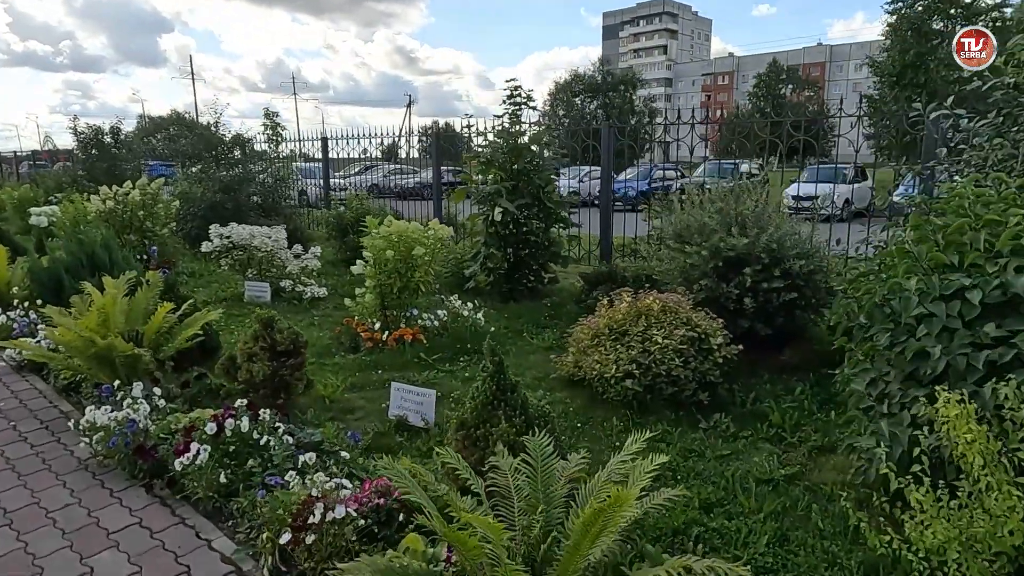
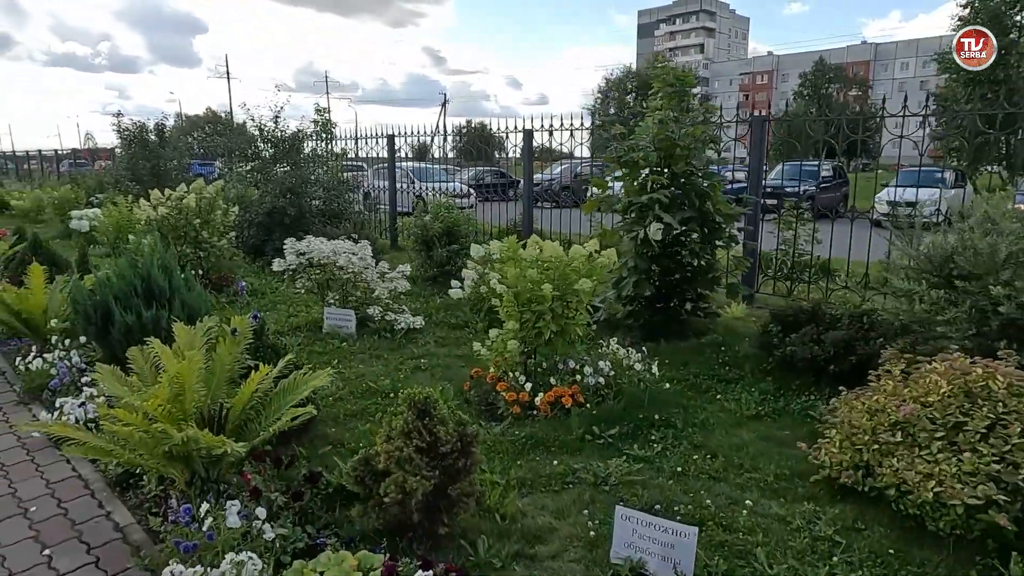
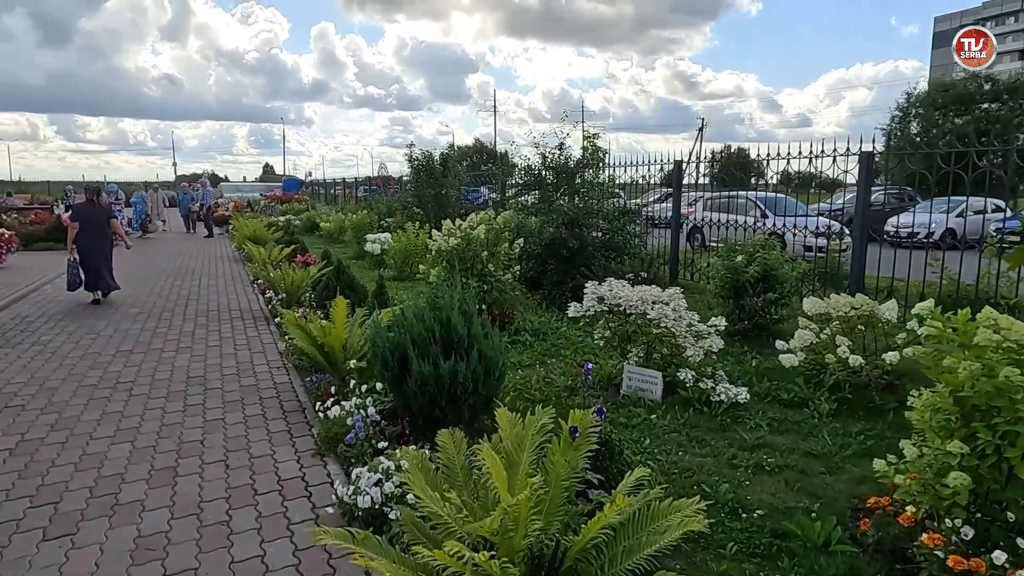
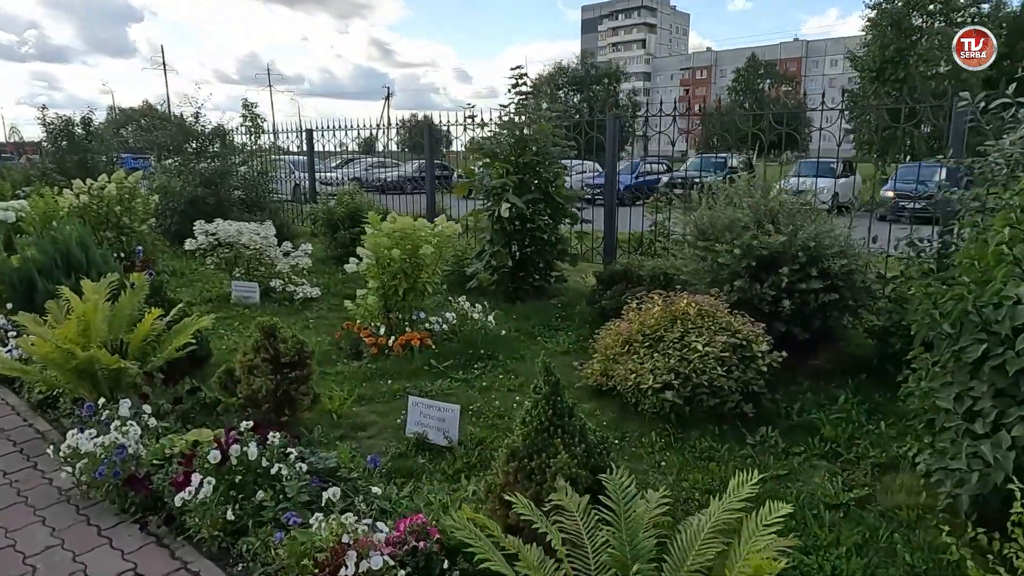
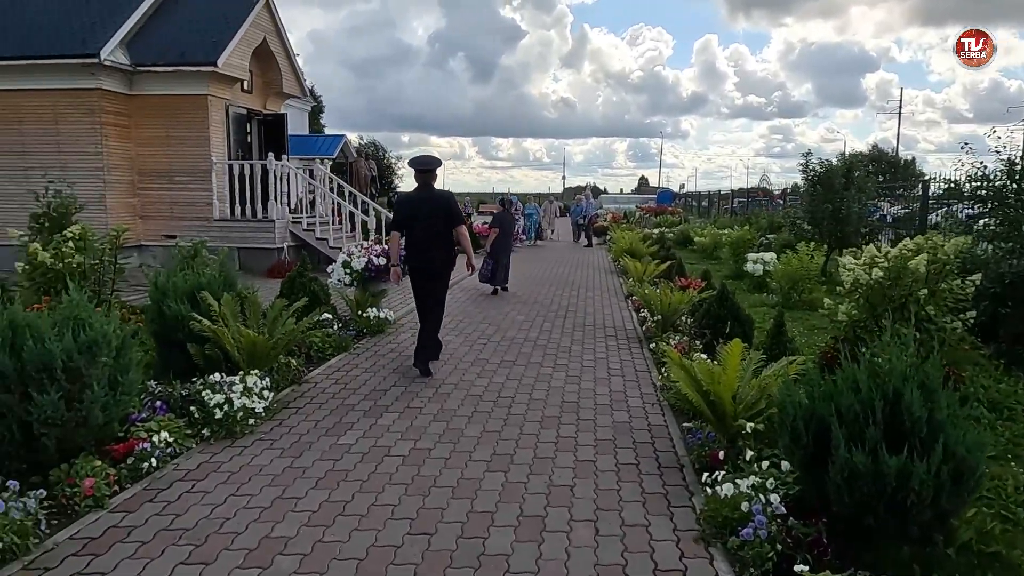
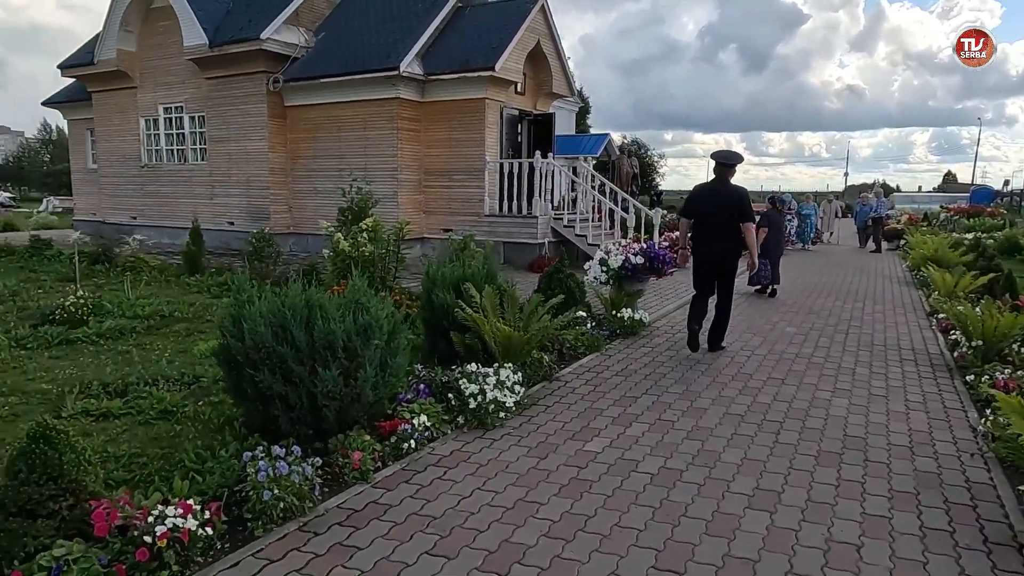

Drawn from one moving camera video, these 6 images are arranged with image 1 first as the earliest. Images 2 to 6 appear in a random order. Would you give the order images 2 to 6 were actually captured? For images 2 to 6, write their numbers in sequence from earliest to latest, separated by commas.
4, 2, 3, 5, 6
